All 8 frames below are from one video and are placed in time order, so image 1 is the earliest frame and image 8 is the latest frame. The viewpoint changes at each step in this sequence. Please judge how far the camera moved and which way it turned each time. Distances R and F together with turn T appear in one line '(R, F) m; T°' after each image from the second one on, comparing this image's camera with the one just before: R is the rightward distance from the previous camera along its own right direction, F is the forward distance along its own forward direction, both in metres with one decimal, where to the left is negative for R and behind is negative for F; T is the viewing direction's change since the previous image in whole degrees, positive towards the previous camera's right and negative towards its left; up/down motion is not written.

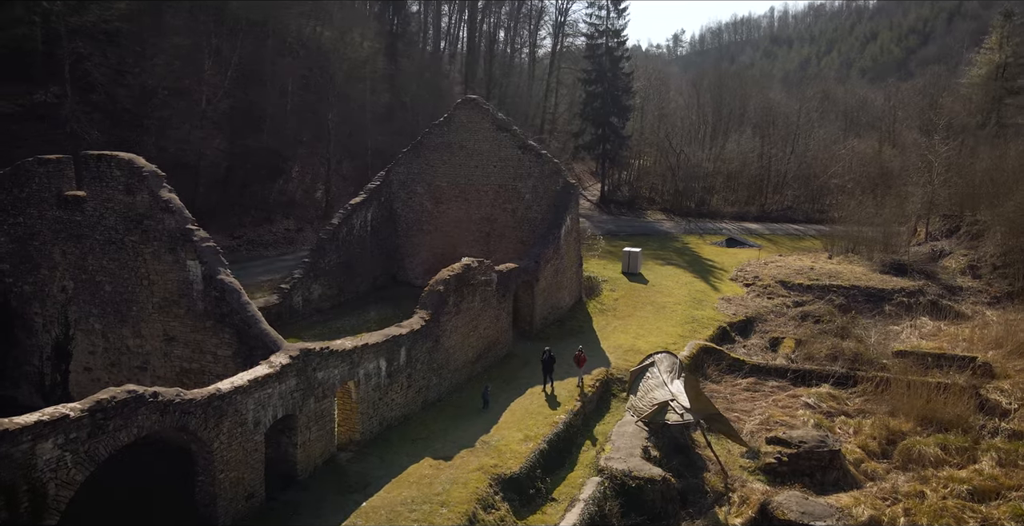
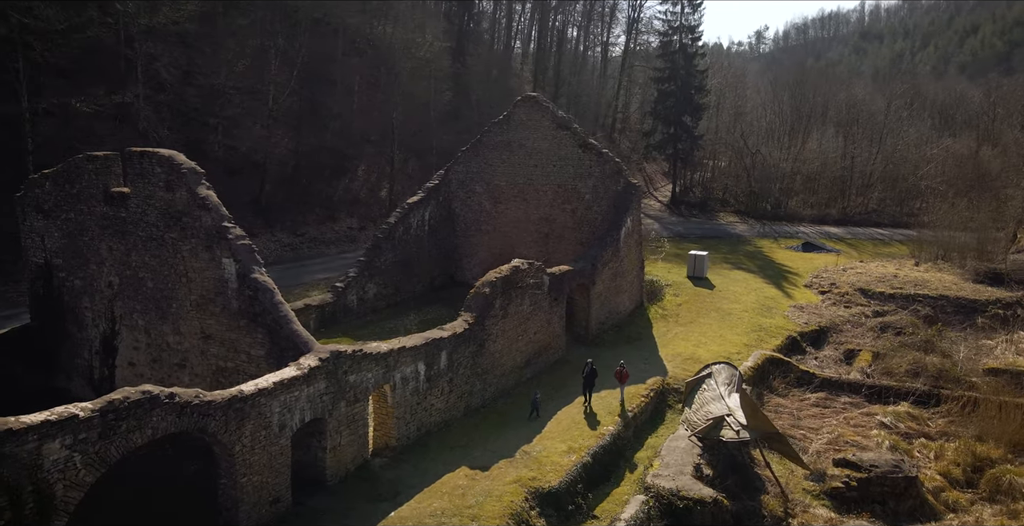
(+0.4, +0.5) m; -6°
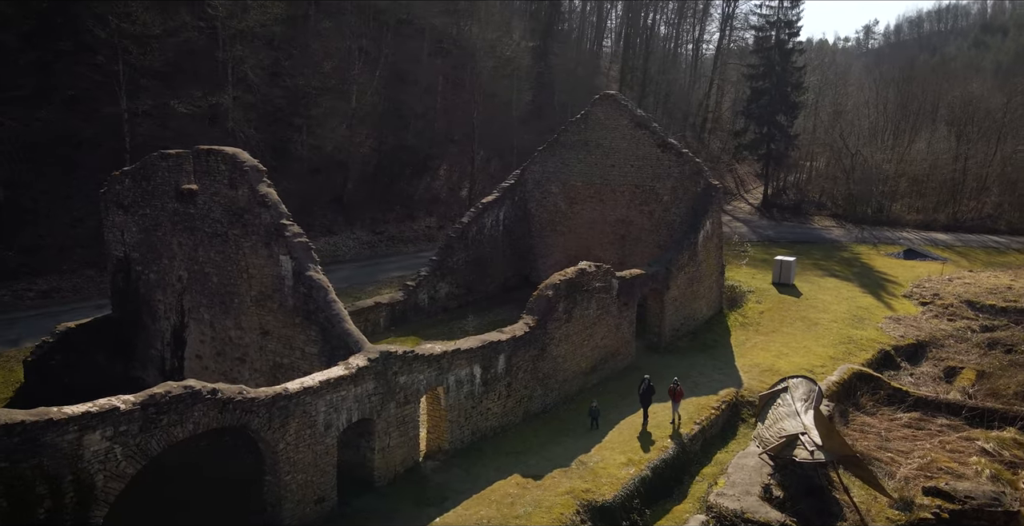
(+0.4, +0.4) m; -7°
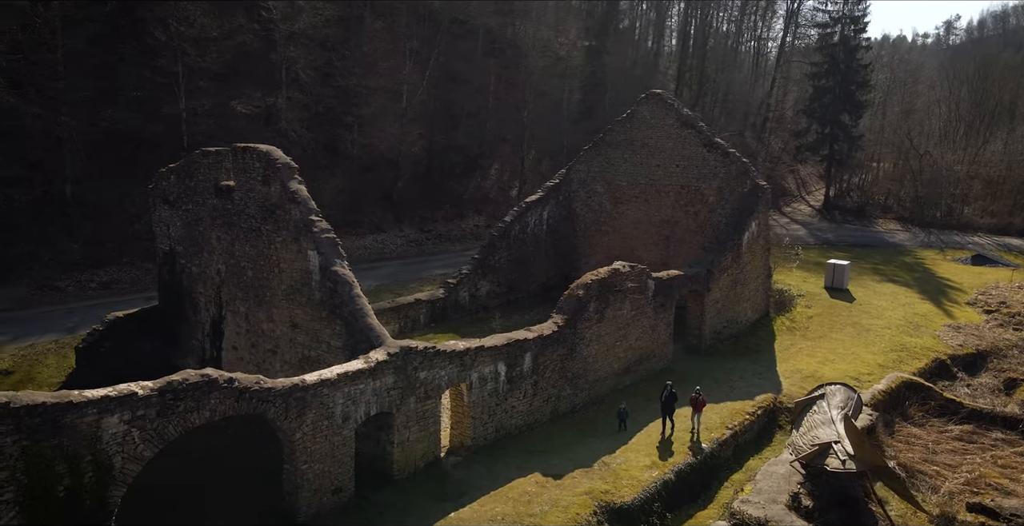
(+0.5, 0.0) m; -5°
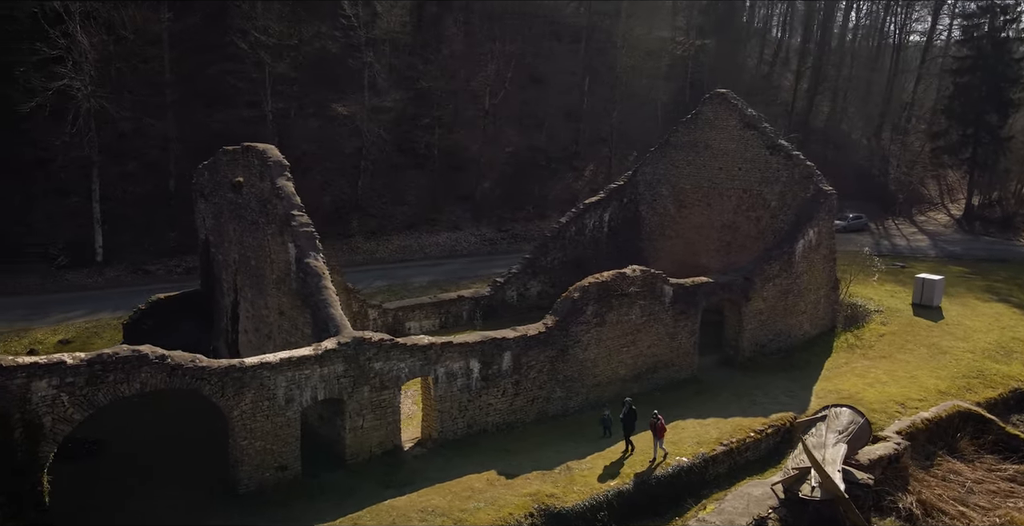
(+2.5, +0.2) m; -11°
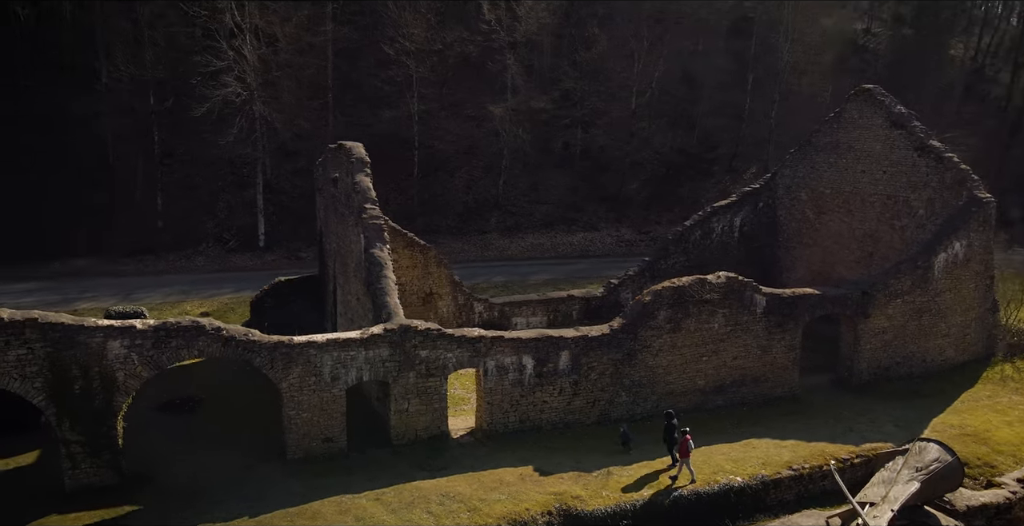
(+2.0, +0.2) m; -15°
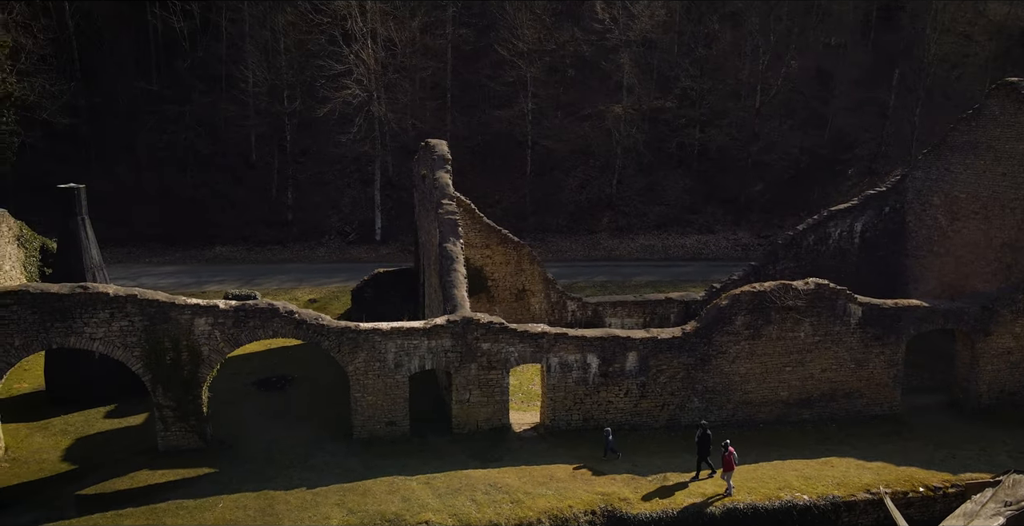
(+1.1, 0.0) m; -11°
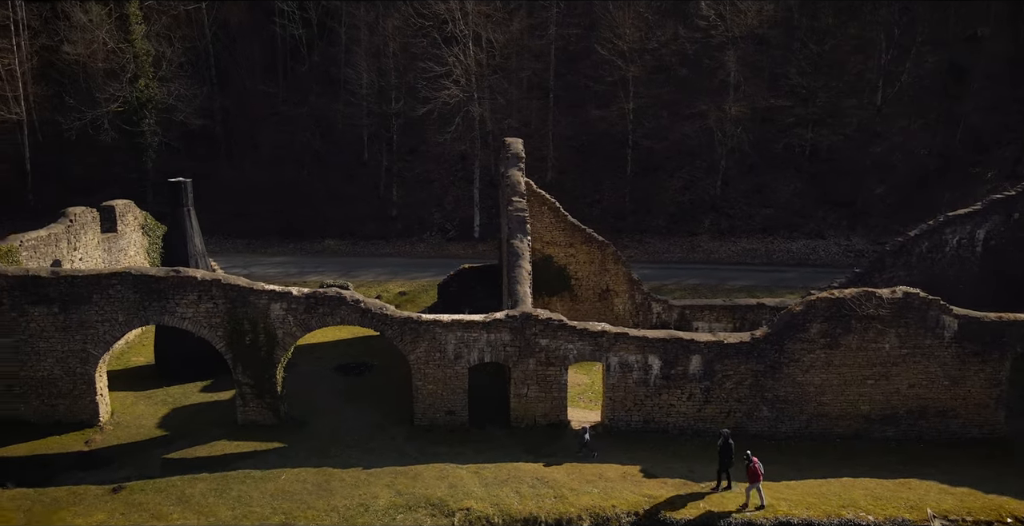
(+0.9, 0.0) m; -10°
